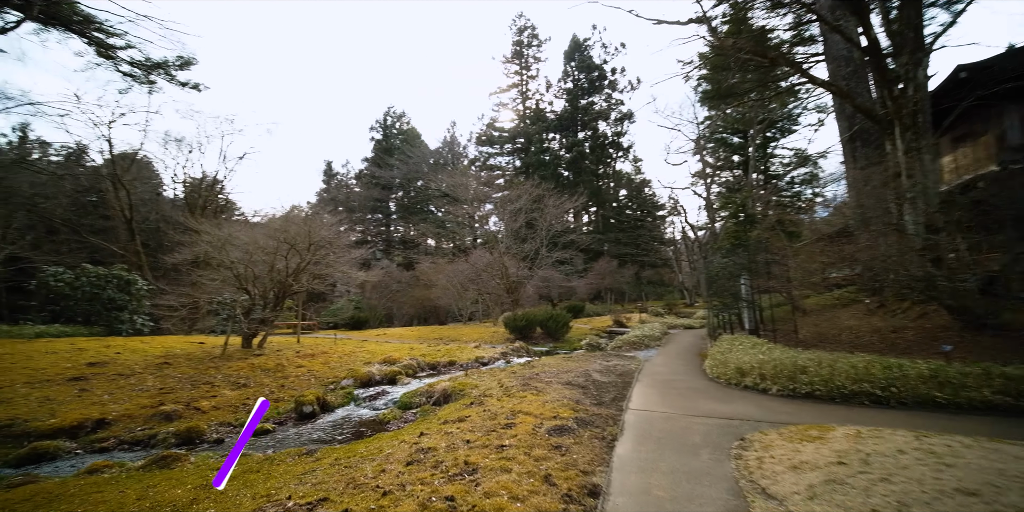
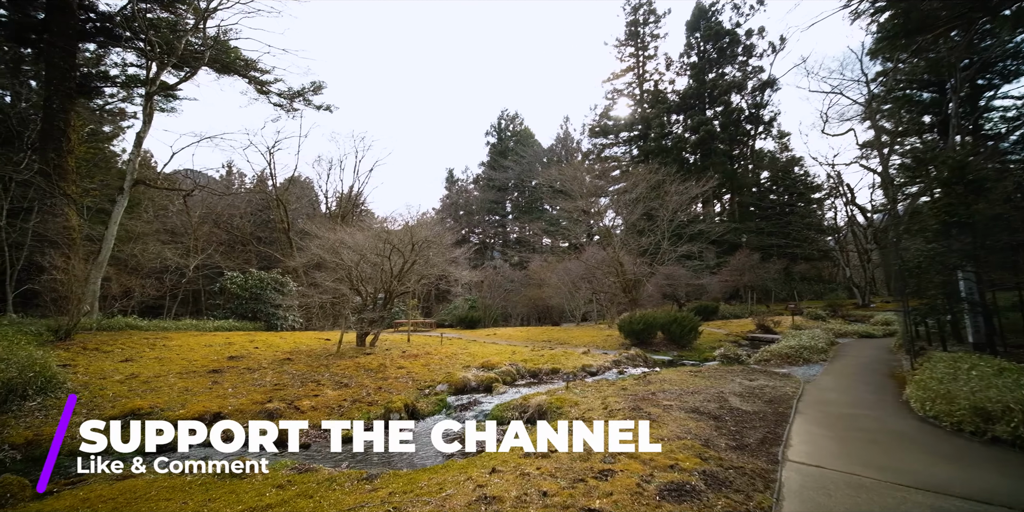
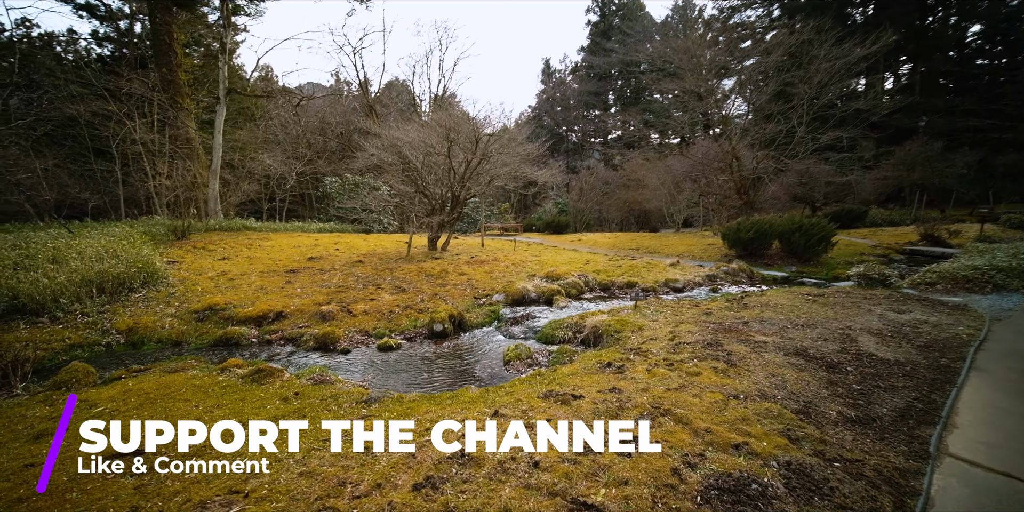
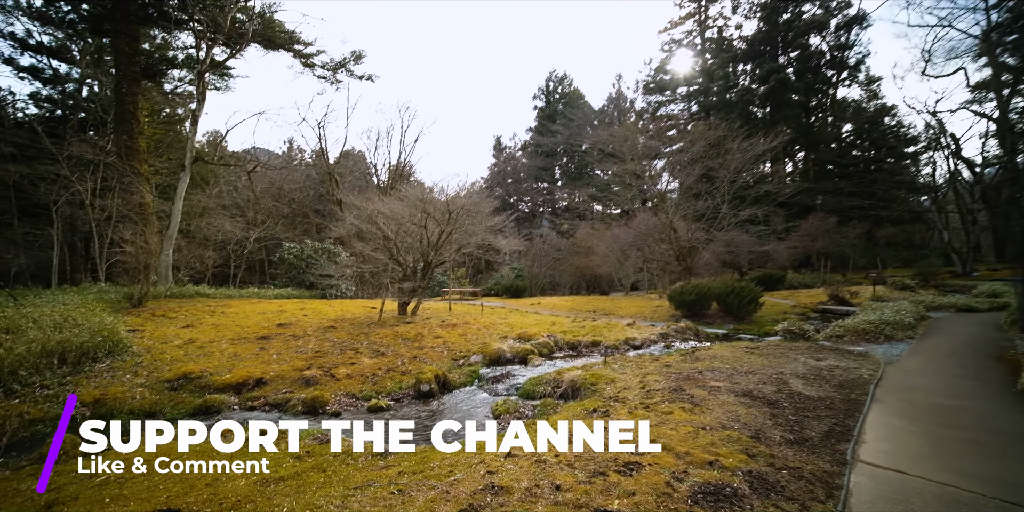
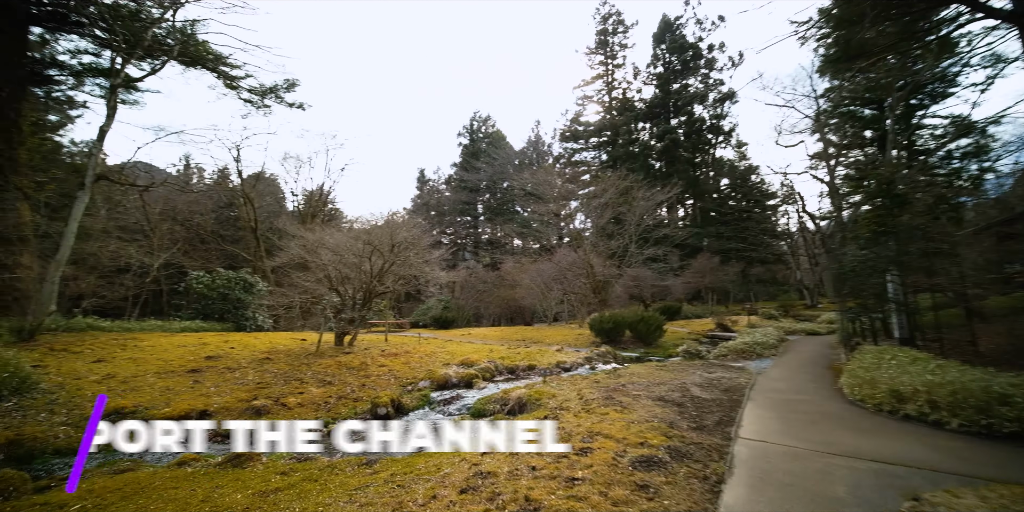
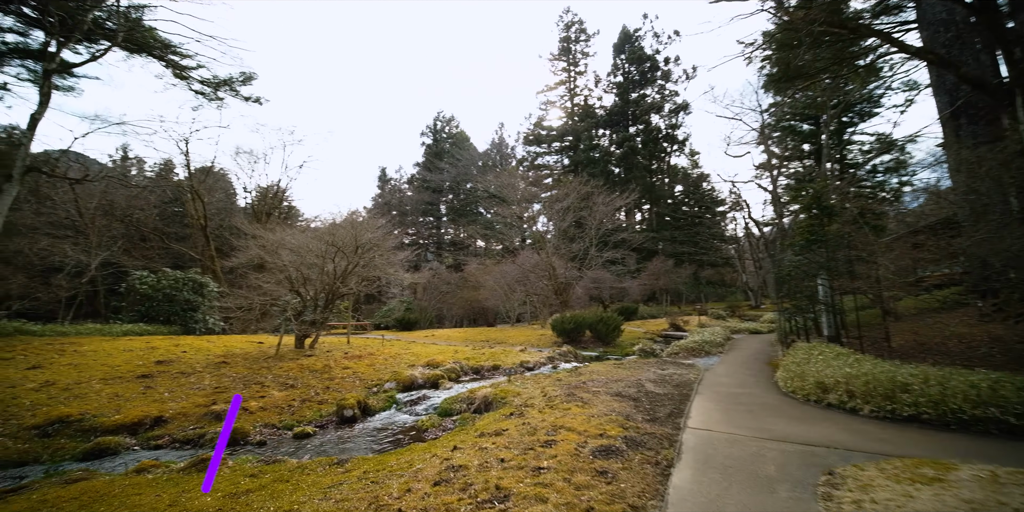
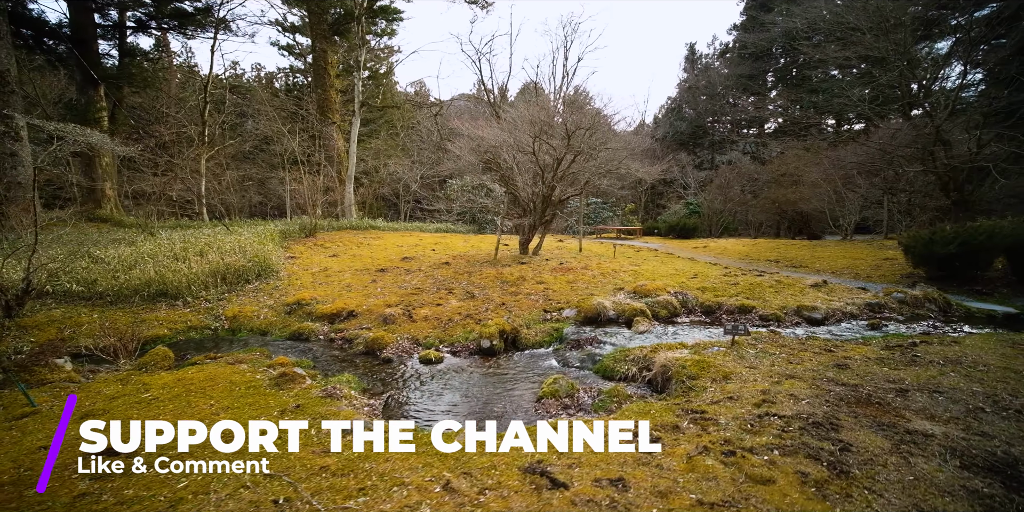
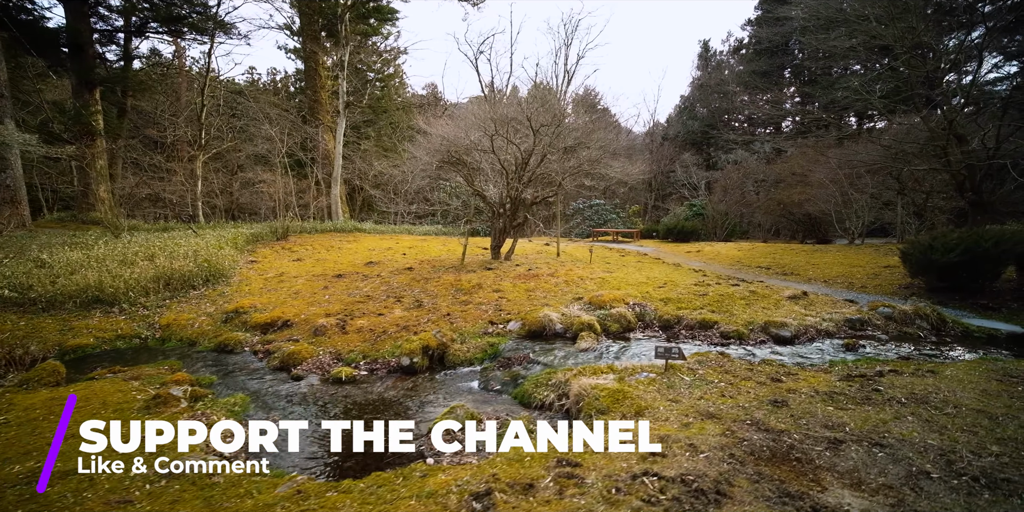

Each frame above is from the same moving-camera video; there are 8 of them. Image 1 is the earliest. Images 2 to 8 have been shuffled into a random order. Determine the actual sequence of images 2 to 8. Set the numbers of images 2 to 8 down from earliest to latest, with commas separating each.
6, 5, 2, 4, 3, 7, 8
